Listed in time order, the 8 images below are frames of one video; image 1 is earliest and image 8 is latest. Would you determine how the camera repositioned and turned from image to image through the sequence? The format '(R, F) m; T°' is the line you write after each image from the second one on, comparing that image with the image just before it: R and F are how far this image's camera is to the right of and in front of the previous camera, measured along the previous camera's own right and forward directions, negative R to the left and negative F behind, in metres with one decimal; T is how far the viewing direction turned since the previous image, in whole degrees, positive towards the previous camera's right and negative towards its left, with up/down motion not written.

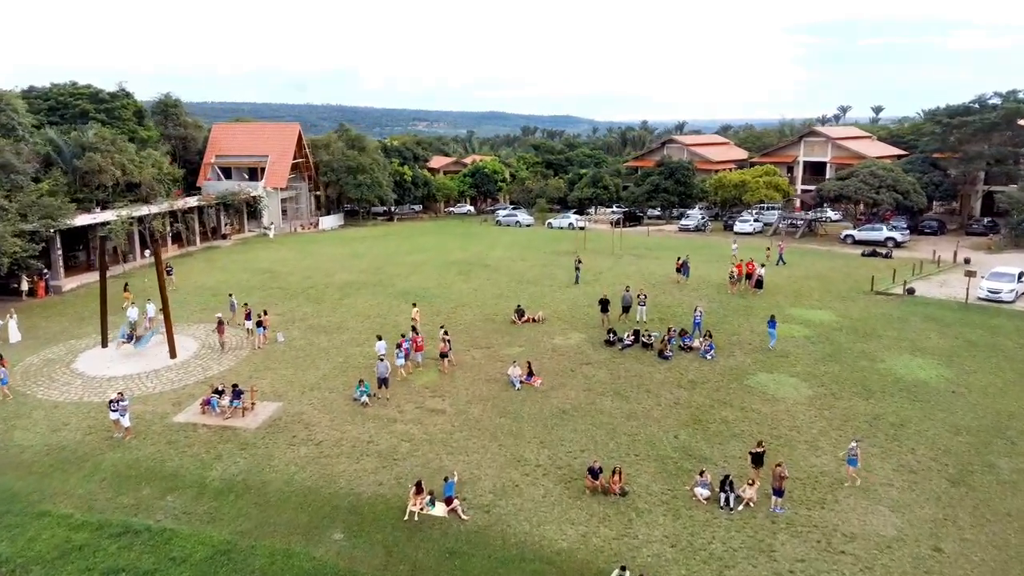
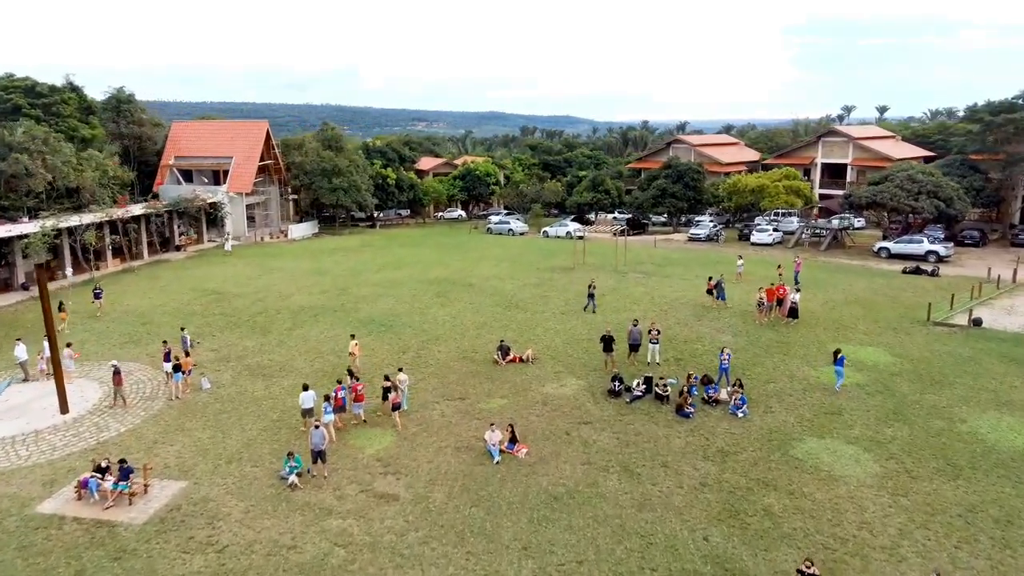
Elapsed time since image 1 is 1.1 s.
(+0.5, +5.1) m; 0°
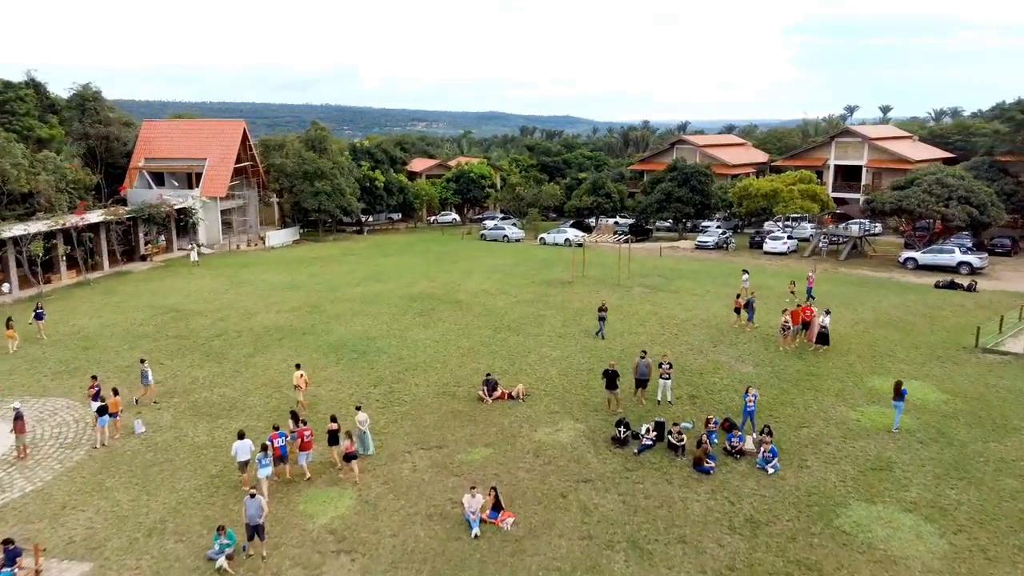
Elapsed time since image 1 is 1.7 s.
(+0.3, +3.2) m; 0°
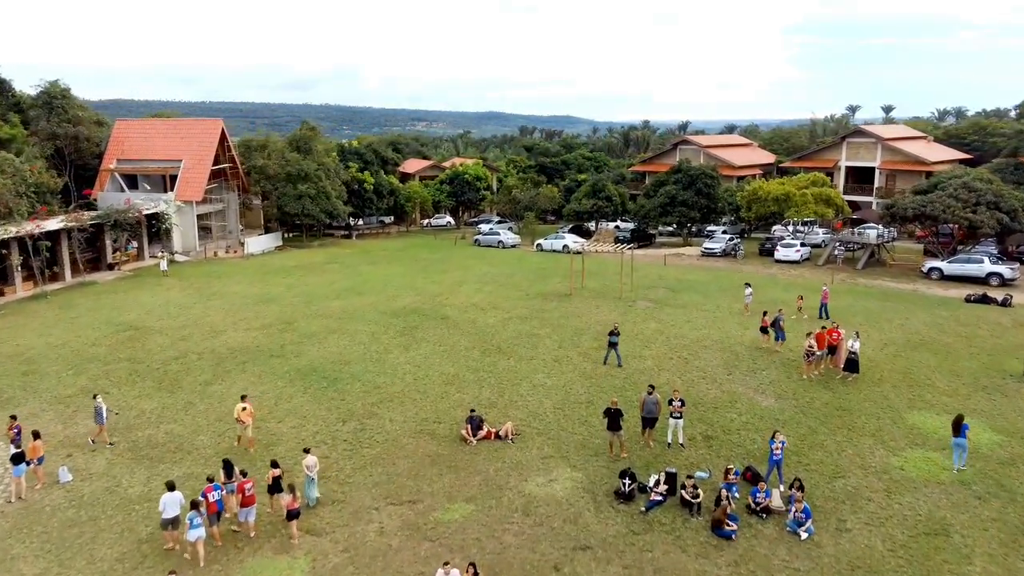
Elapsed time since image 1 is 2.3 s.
(+0.3, +2.5) m; 0°
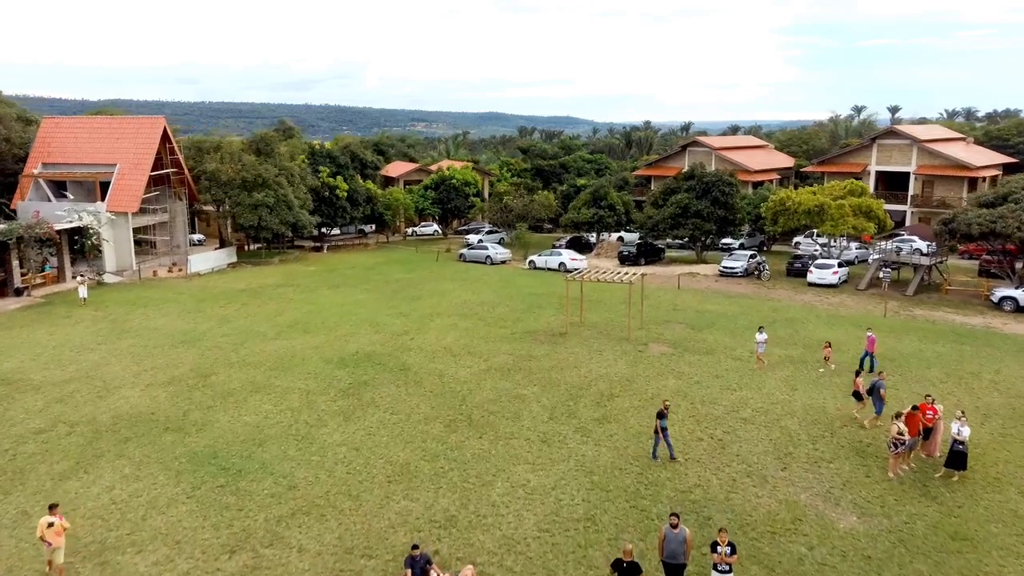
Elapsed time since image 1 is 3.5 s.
(+0.6, +5.6) m; 0°
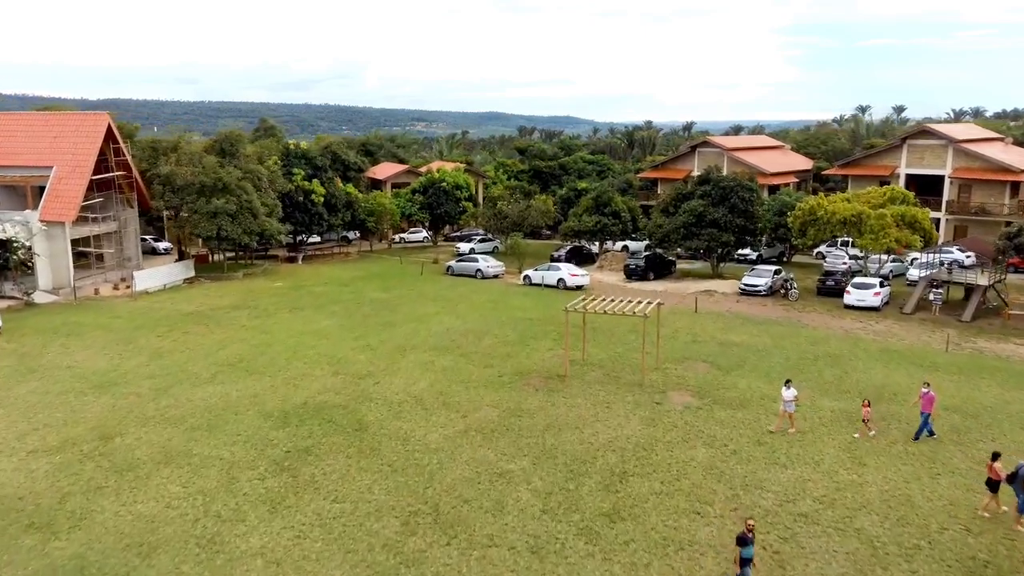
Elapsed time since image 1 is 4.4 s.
(+0.3, +4.3) m; 0°
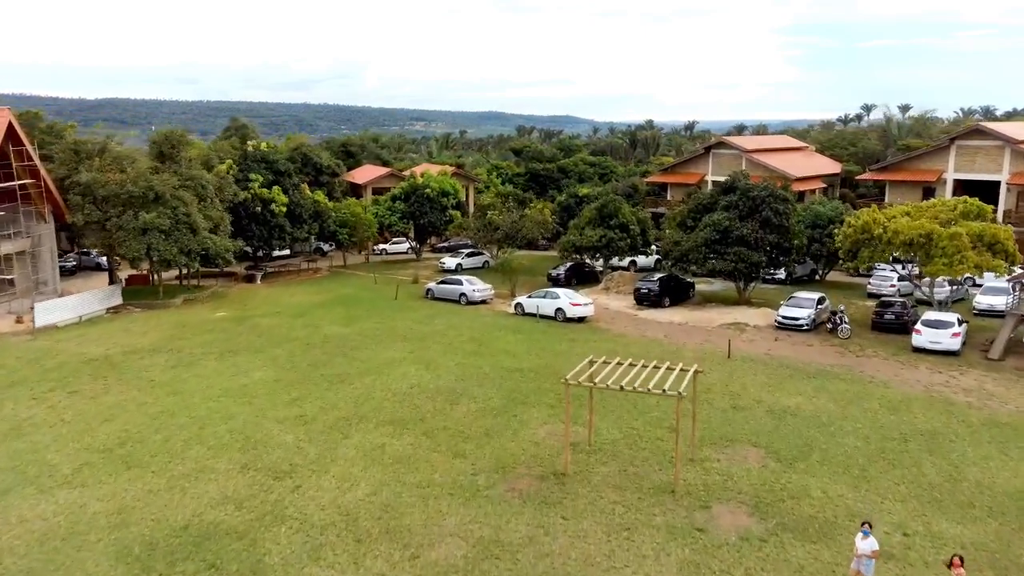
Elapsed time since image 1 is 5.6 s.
(+0.4, +5.5) m; 0°
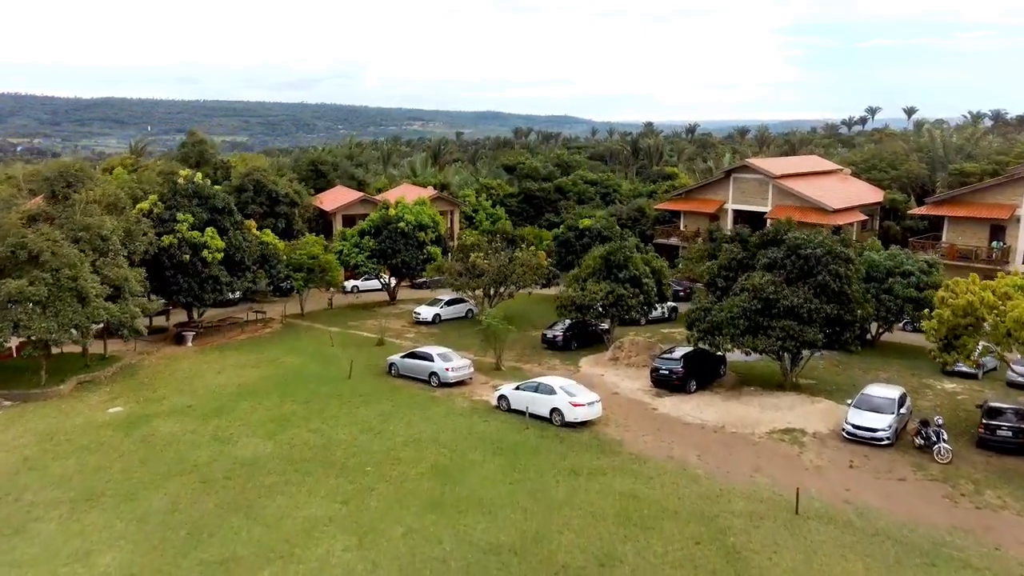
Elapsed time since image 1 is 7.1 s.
(+0.5, +6.5) m; 0°
